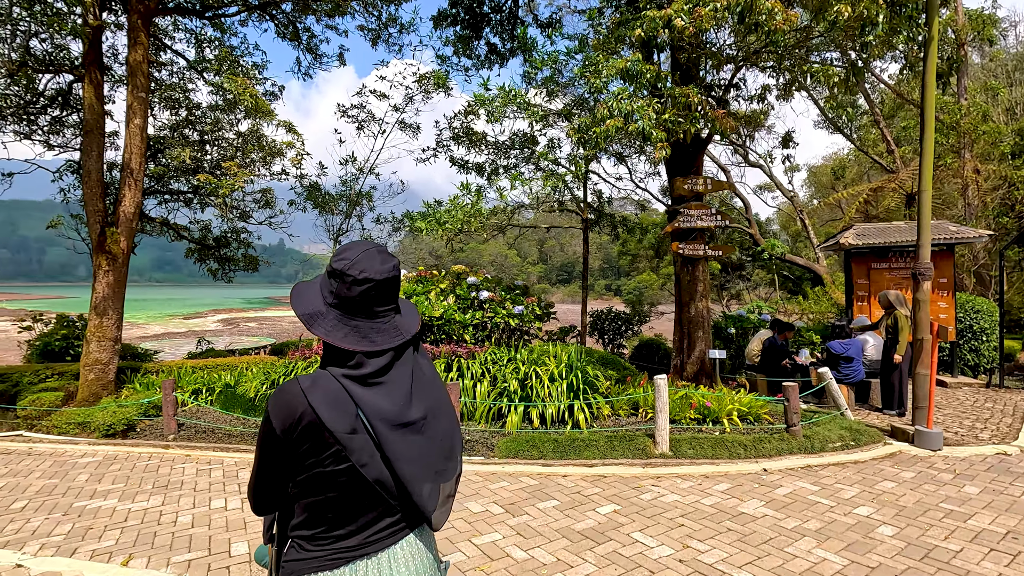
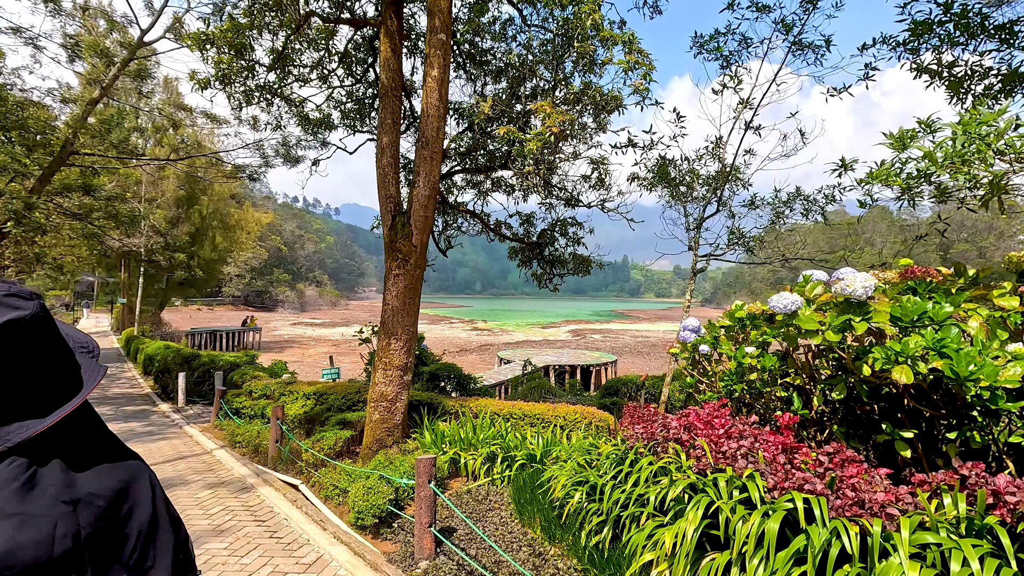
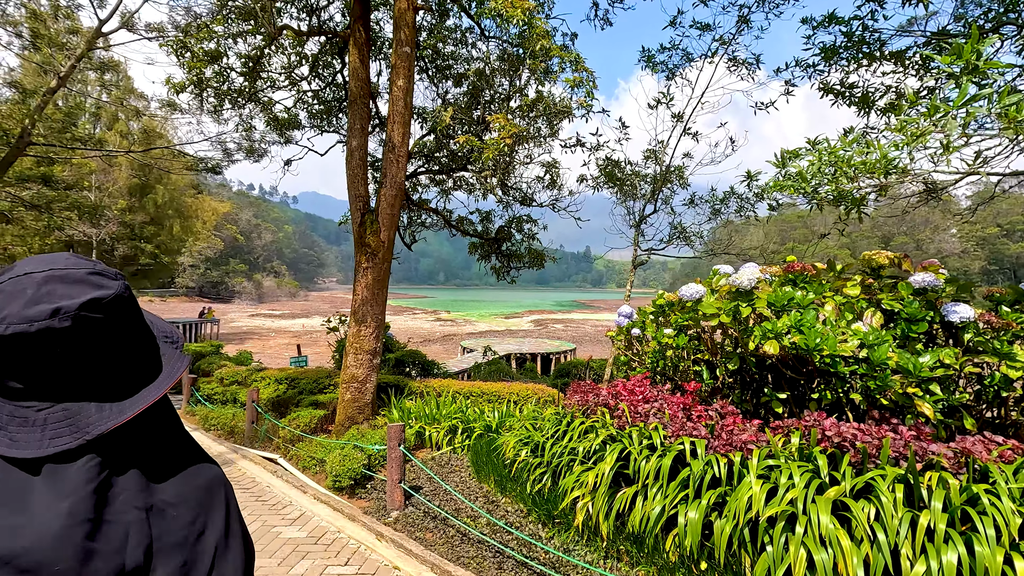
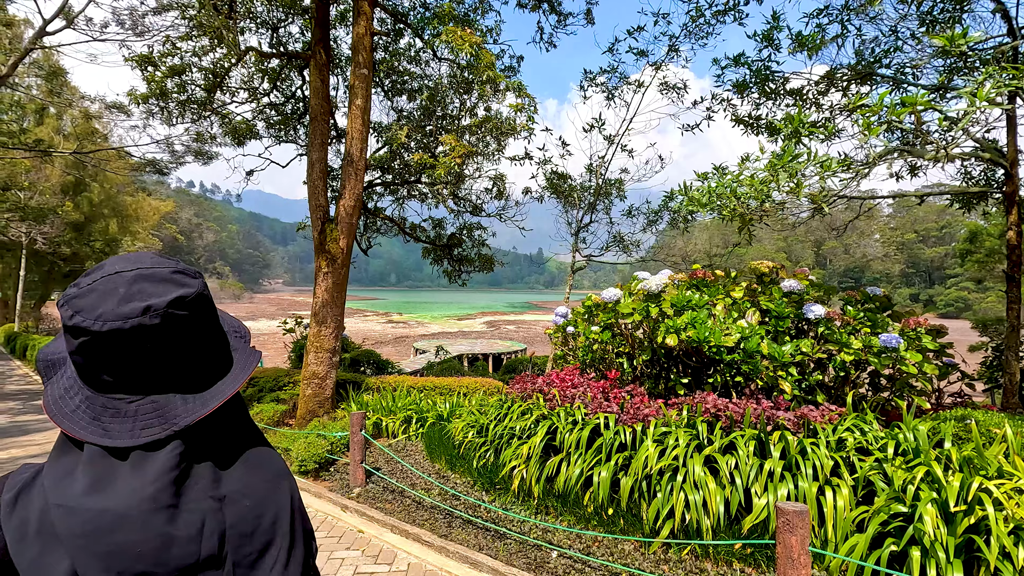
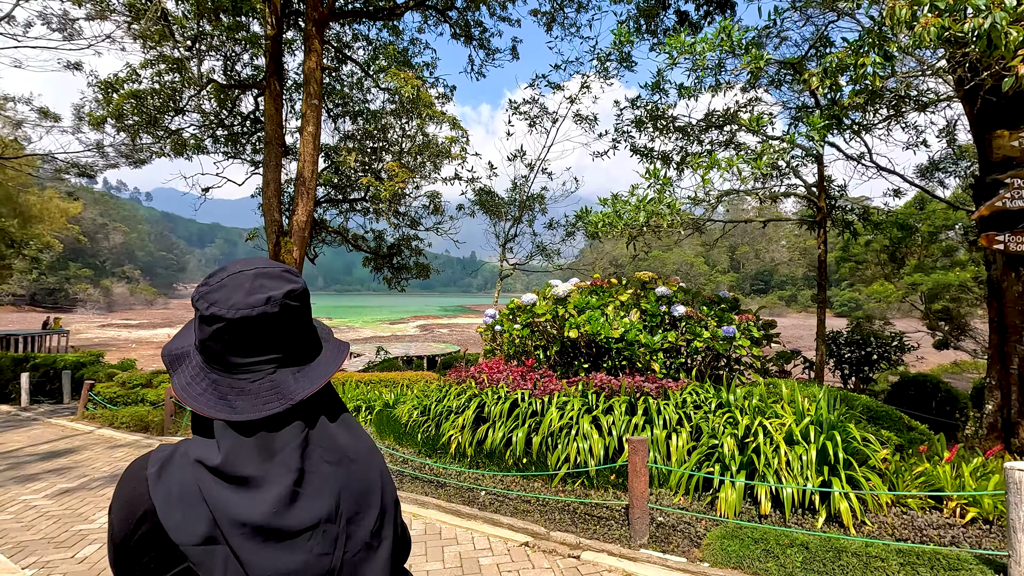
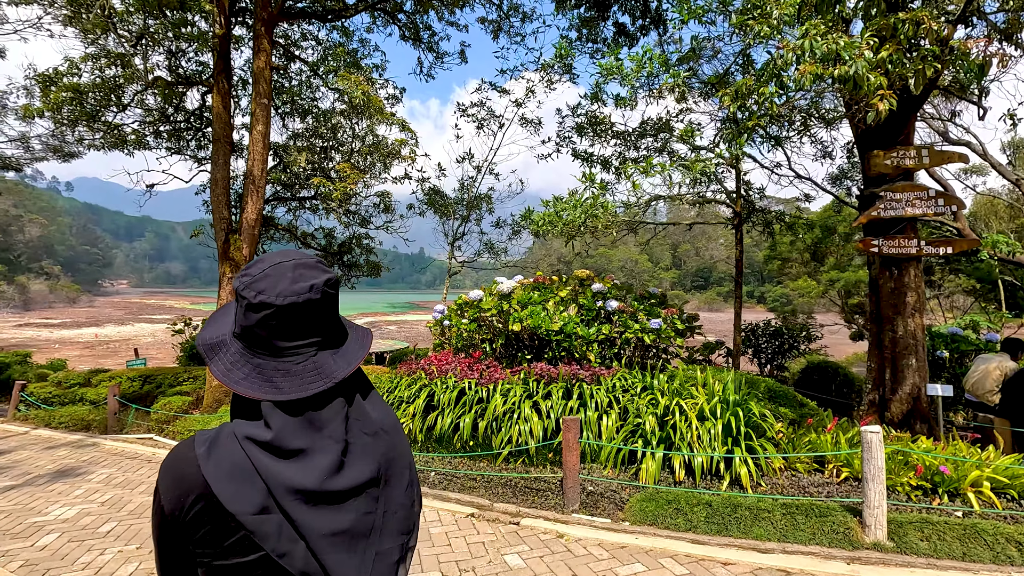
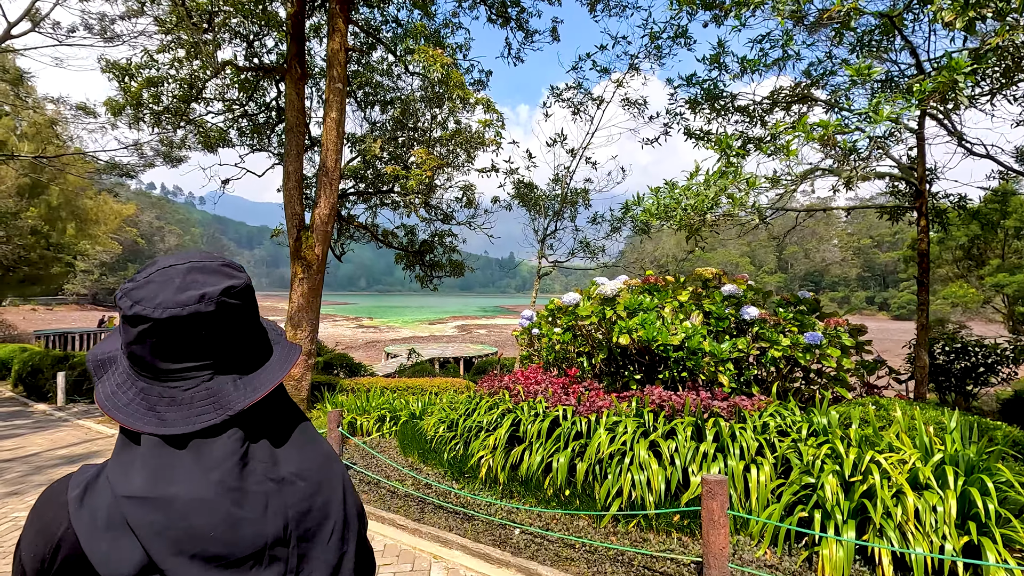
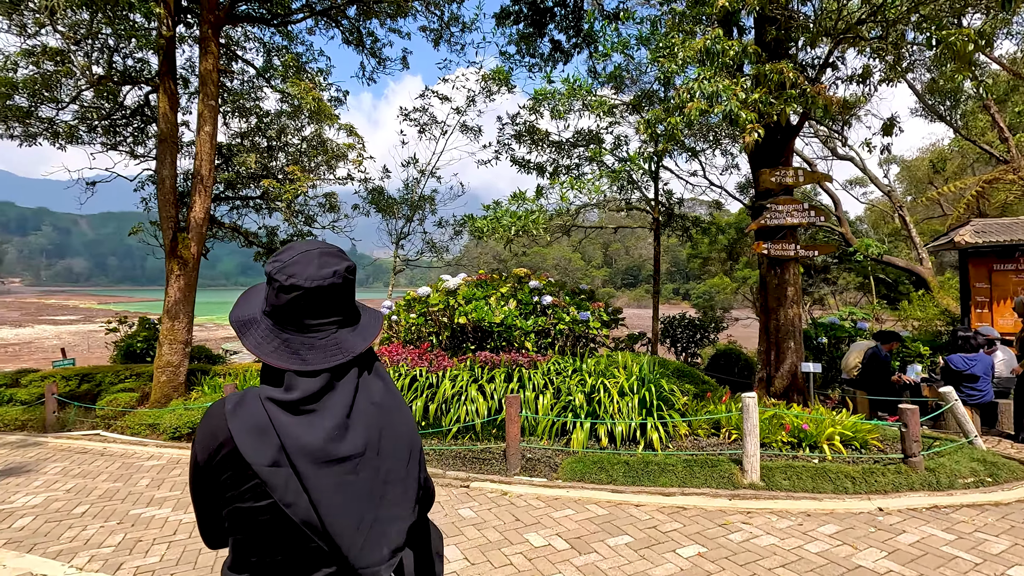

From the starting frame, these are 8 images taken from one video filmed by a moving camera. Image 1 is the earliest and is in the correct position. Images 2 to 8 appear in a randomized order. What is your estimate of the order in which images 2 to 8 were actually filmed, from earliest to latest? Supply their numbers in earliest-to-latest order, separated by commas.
8, 6, 5, 7, 4, 3, 2
